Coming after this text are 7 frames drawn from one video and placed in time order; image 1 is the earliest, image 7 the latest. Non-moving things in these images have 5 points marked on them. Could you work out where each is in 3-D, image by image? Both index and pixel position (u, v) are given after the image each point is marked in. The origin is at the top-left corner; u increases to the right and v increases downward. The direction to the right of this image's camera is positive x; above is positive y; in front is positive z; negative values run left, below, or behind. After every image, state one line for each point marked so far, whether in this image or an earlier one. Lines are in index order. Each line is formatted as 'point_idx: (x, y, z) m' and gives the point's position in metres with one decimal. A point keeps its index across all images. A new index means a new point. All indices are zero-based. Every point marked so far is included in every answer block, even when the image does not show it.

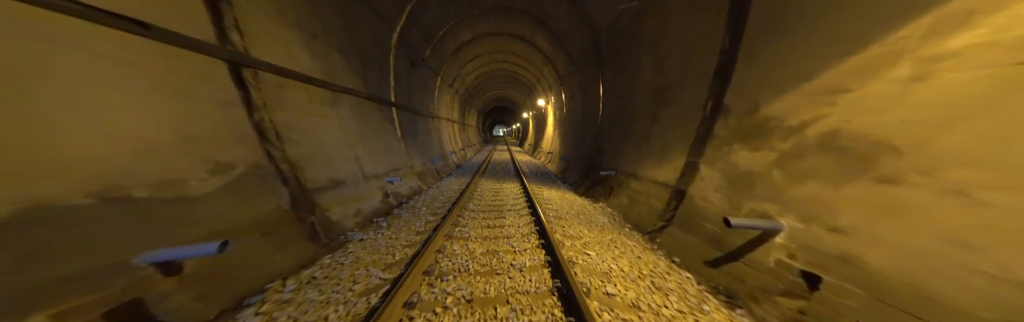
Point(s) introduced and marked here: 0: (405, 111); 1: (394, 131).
0: (-3.9, +1.8, +6.1) m
1: (-3.6, +0.9, +5.1) m
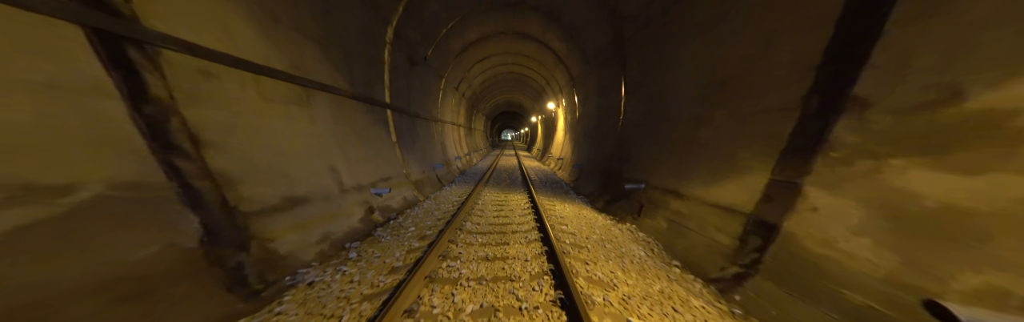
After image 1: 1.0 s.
0: (-3.6, +1.5, +5.7) m
1: (-3.4, +0.6, +4.6) m
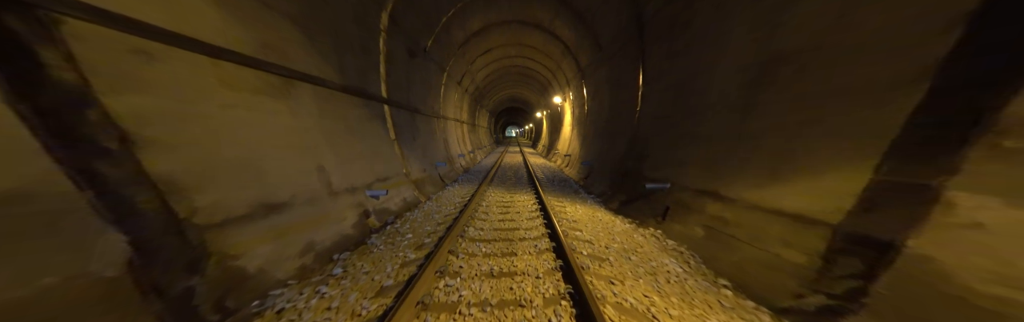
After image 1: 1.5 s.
0: (-3.5, +1.6, +5.4) m
1: (-3.3, +0.7, +4.3) m
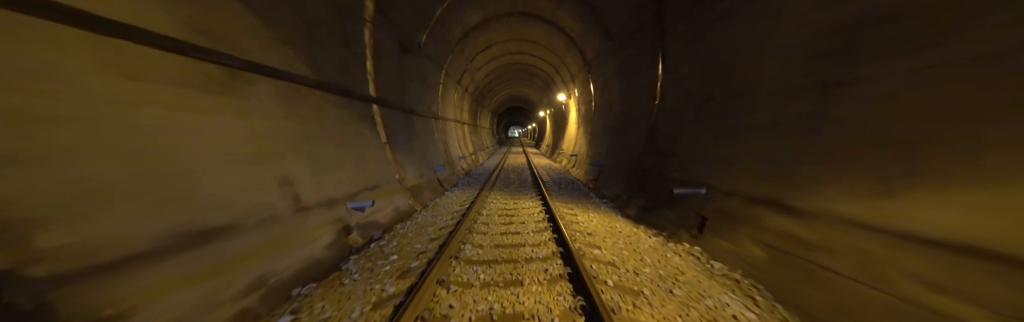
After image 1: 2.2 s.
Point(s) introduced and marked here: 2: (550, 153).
0: (-3.4, +1.4, +4.9) m
1: (-3.2, +0.5, +3.9) m
2: (+4.0, +0.8, +18.9) m
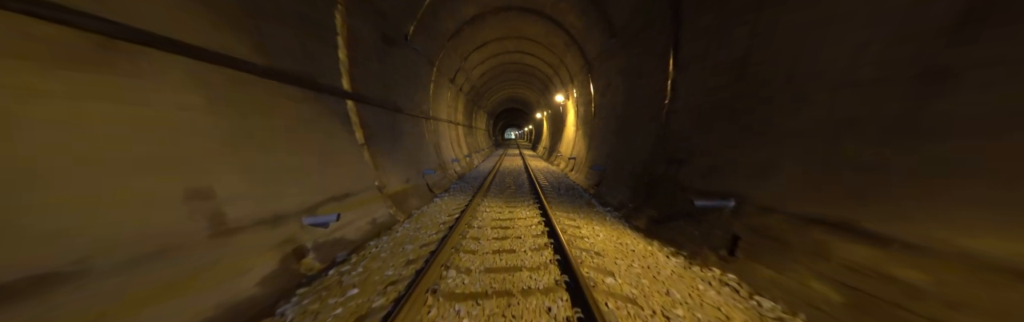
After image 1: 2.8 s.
0: (-3.5, +1.3, +4.4) m
1: (-3.3, +0.4, +3.3) m
2: (+3.6, +0.5, +18.5) m
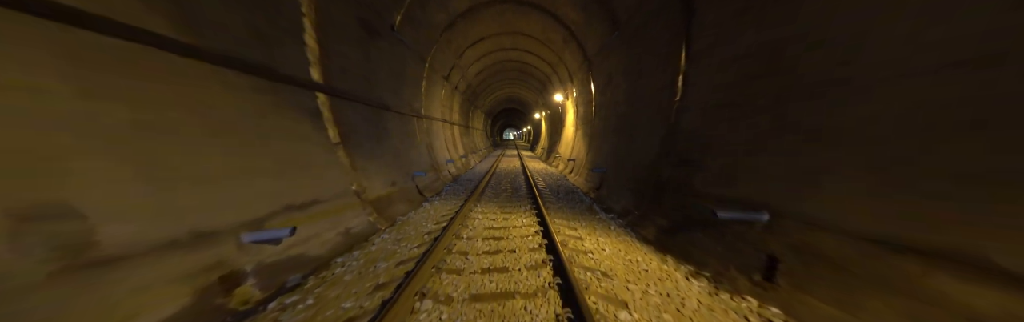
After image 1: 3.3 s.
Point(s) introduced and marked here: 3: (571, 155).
0: (-3.6, +1.3, +3.9) m
1: (-3.4, +0.4, +2.9) m
2: (+3.4, +0.4, +18.1) m
3: (+3.7, +0.4, +11.2) m
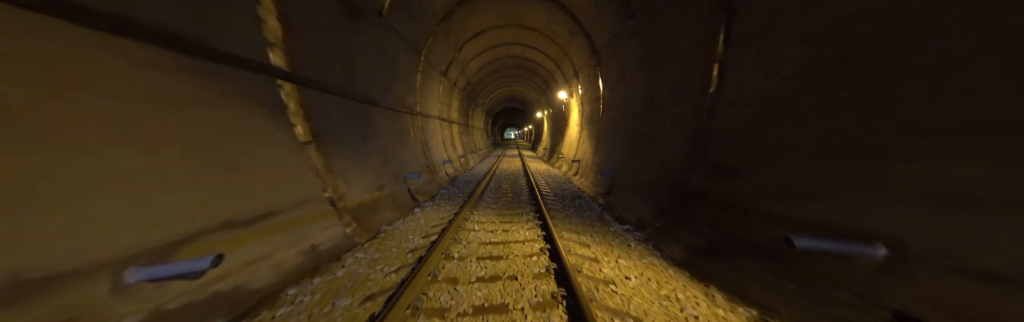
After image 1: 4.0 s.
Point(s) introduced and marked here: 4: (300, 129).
0: (-3.6, +1.3, +3.3) m
1: (-3.4, +0.4, +2.3) m
2: (+3.5, +0.3, +17.5) m
3: (+3.8, +0.3, +10.6) m
4: (-3.5, +0.5, +3.0) m
